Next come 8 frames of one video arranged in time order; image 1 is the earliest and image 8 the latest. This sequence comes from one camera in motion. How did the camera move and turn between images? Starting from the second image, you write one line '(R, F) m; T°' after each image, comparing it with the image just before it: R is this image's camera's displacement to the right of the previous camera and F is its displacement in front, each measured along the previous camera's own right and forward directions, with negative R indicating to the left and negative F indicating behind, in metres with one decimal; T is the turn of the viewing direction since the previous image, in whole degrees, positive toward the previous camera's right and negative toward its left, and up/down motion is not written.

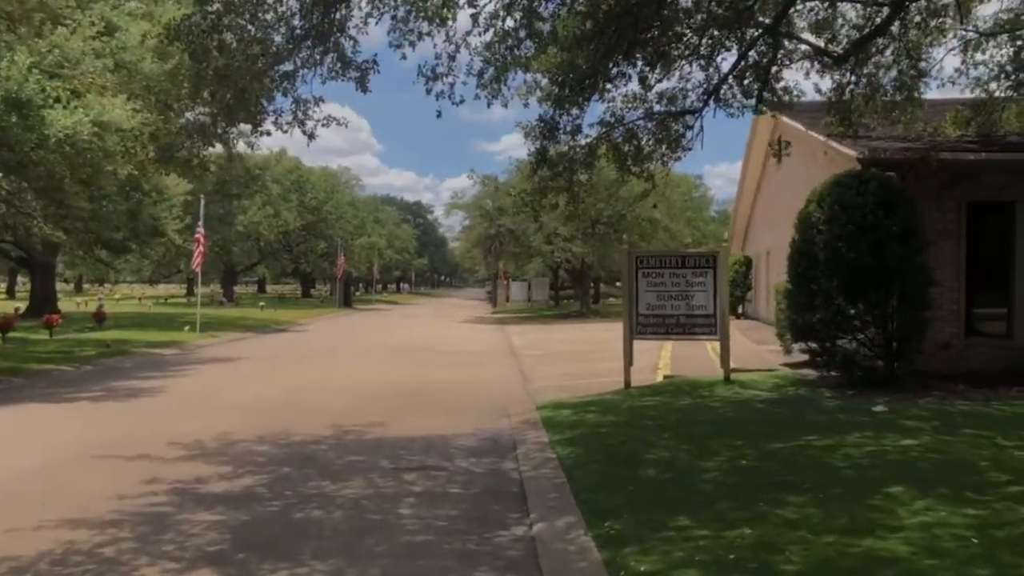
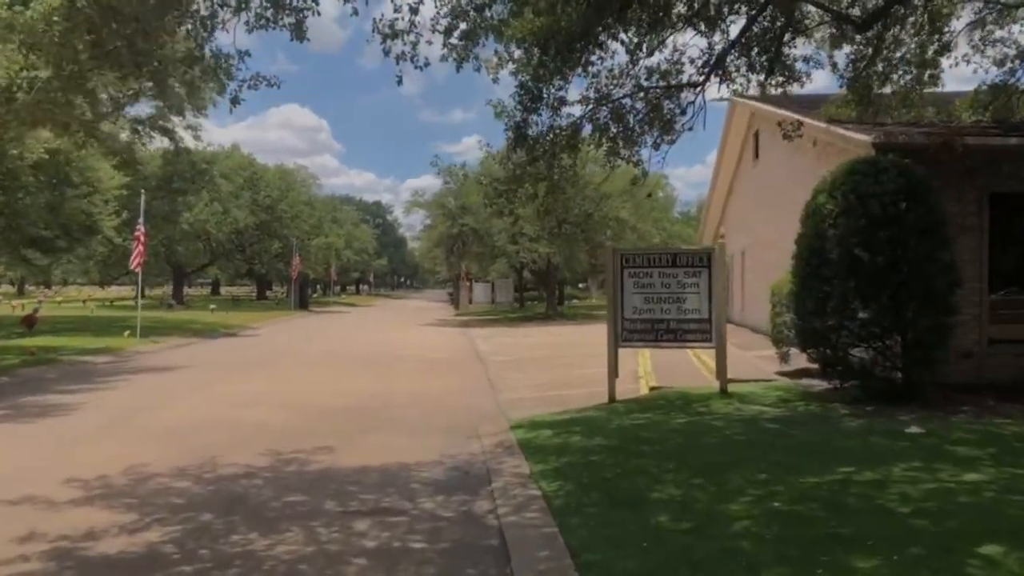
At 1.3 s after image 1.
(-0.1, +1.6) m; +3°
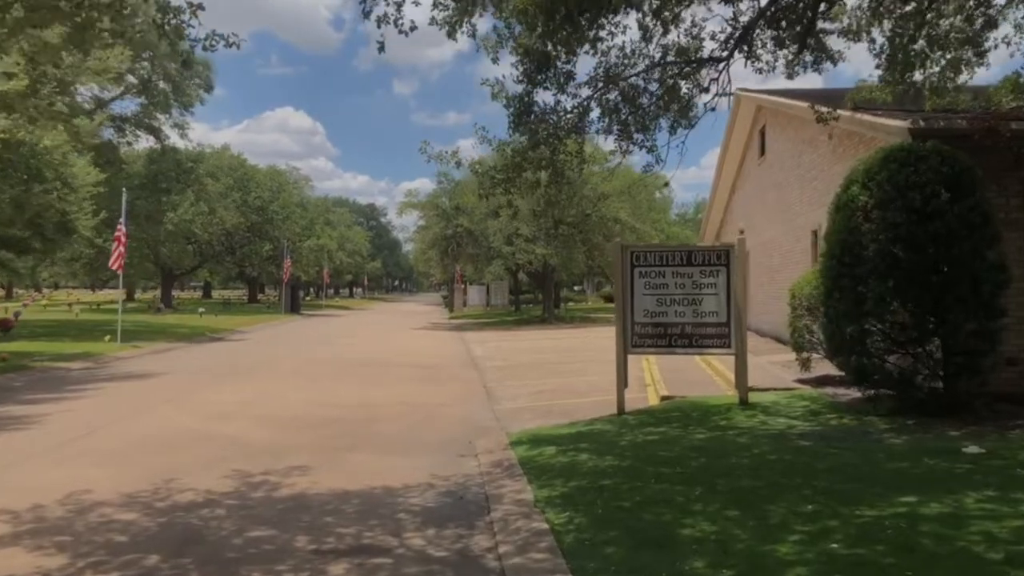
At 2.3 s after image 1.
(-0.1, +1.1) m; 0°
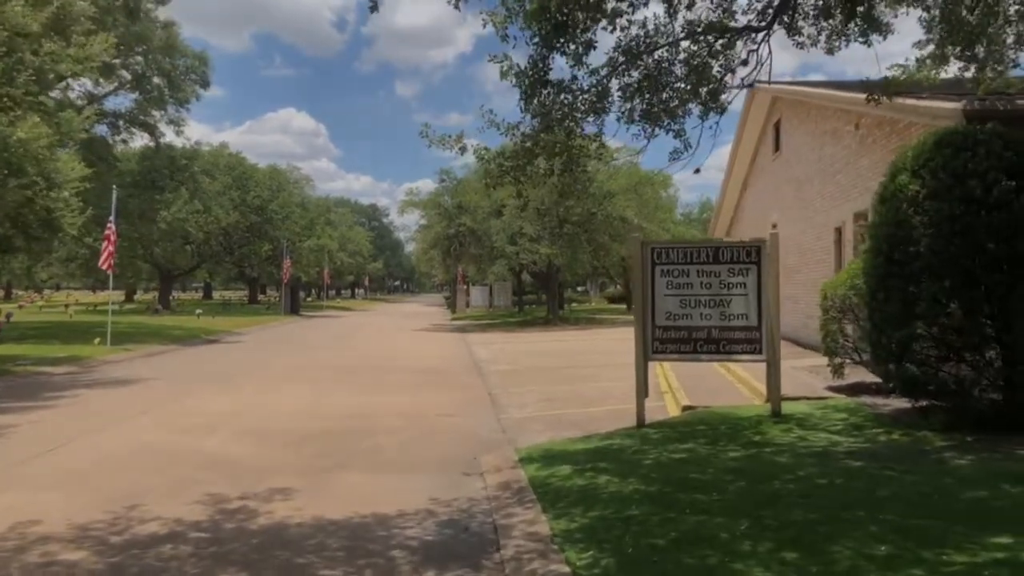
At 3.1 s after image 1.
(-0.1, +1.0) m; 0°
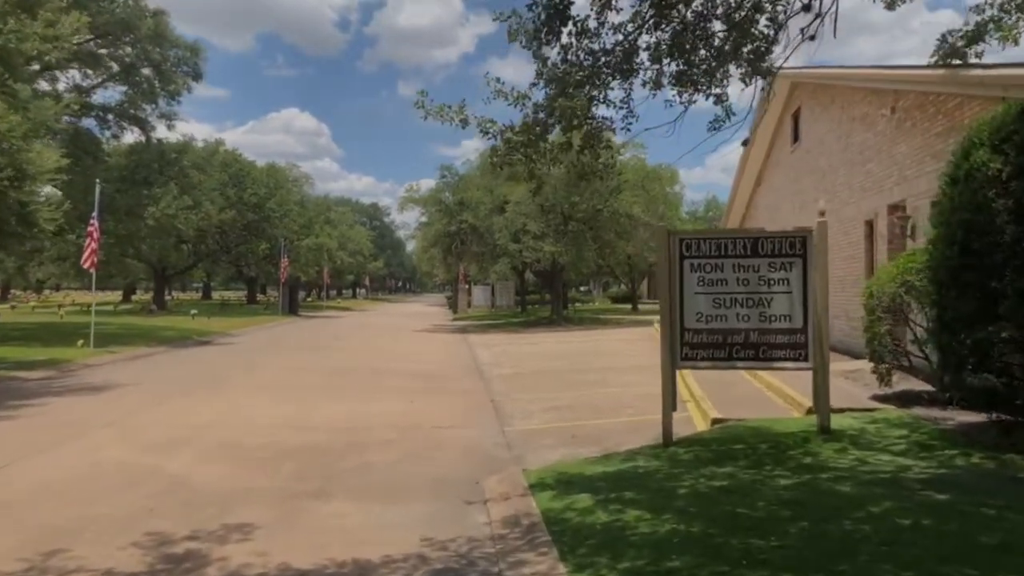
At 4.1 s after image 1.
(-0.1, +1.3) m; 0°
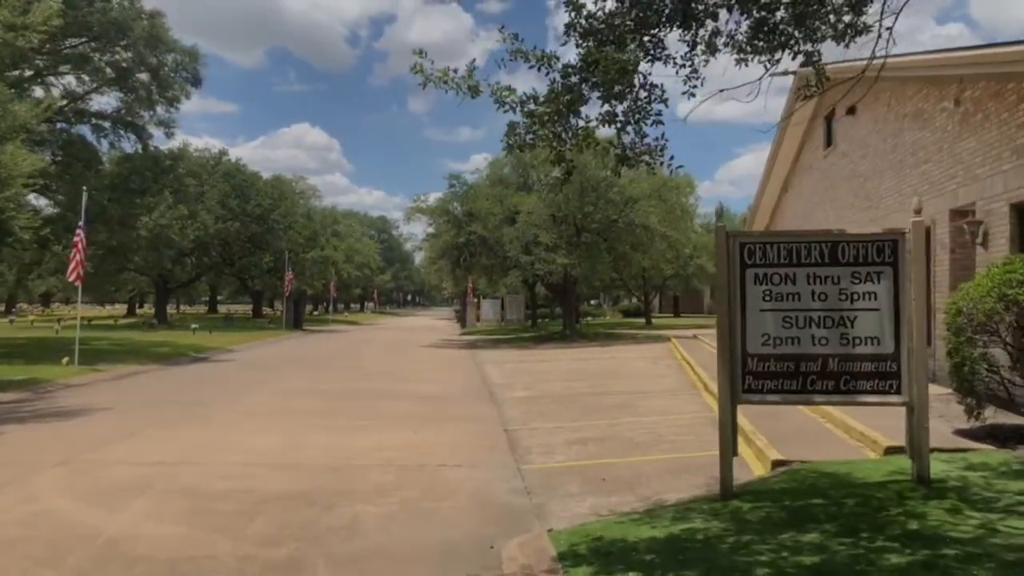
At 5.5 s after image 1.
(-0.1, +1.7) m; -1°
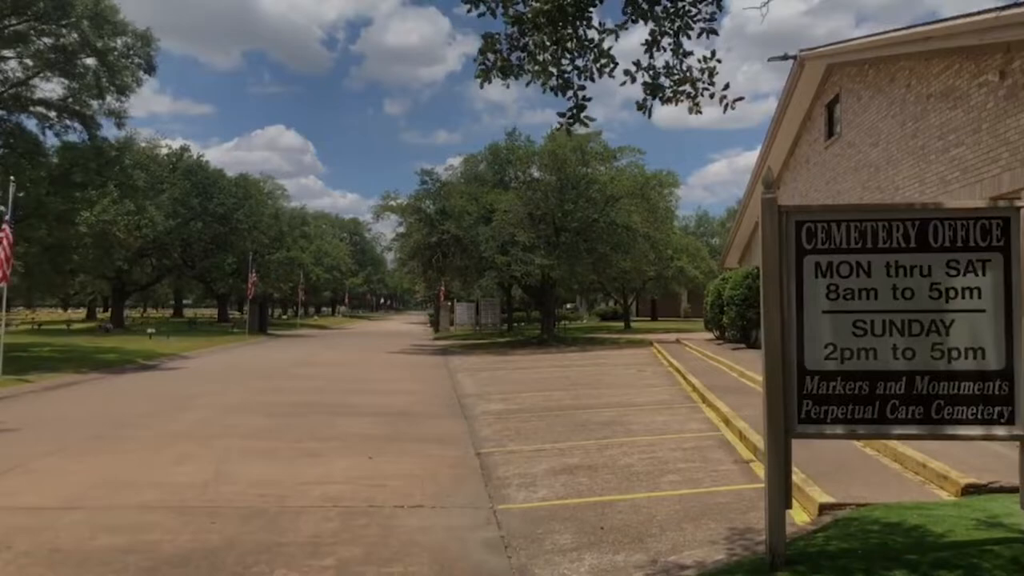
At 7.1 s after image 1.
(0.0, +2.0) m; +2°
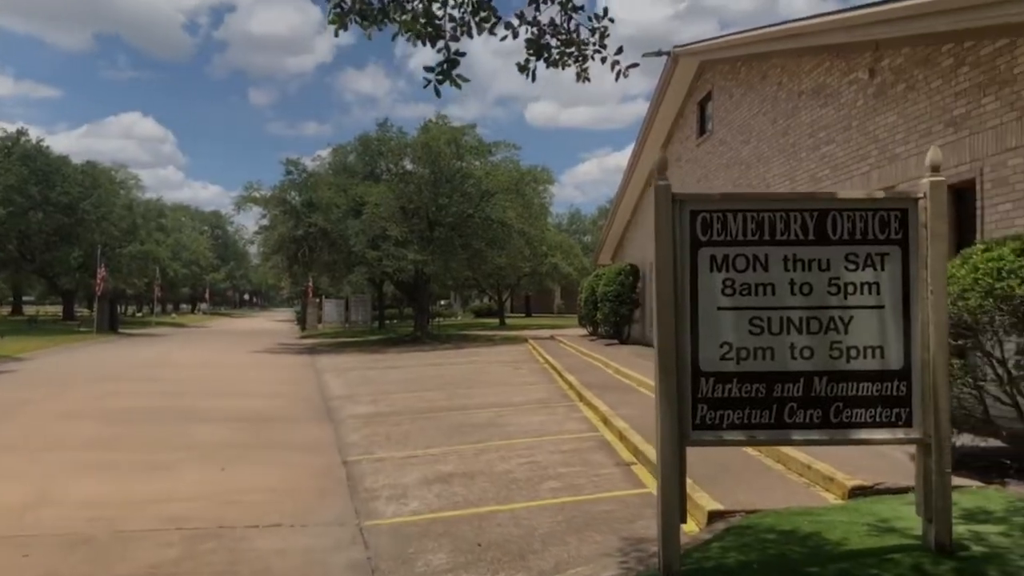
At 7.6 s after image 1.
(0.0, +0.7) m; +9°
